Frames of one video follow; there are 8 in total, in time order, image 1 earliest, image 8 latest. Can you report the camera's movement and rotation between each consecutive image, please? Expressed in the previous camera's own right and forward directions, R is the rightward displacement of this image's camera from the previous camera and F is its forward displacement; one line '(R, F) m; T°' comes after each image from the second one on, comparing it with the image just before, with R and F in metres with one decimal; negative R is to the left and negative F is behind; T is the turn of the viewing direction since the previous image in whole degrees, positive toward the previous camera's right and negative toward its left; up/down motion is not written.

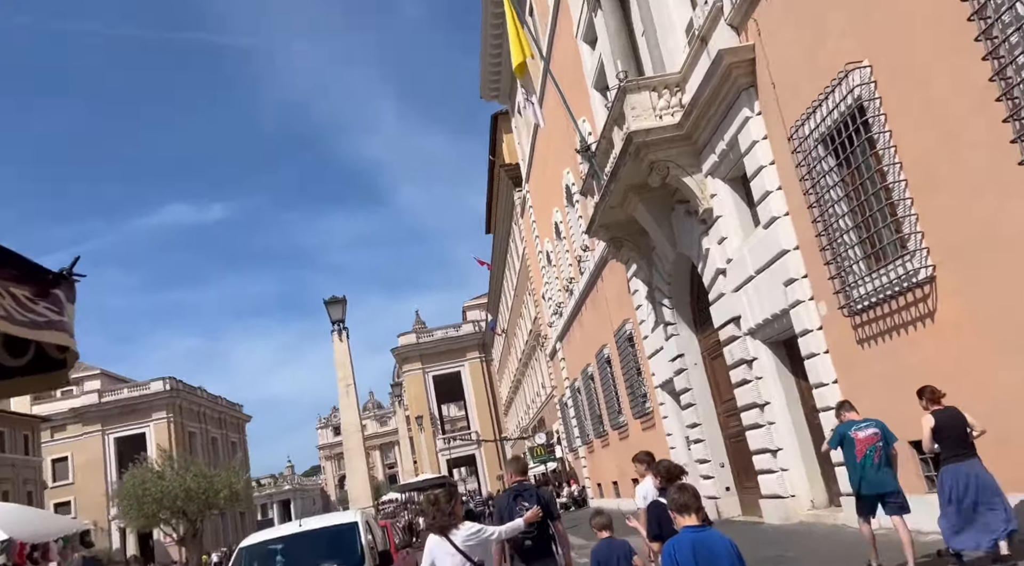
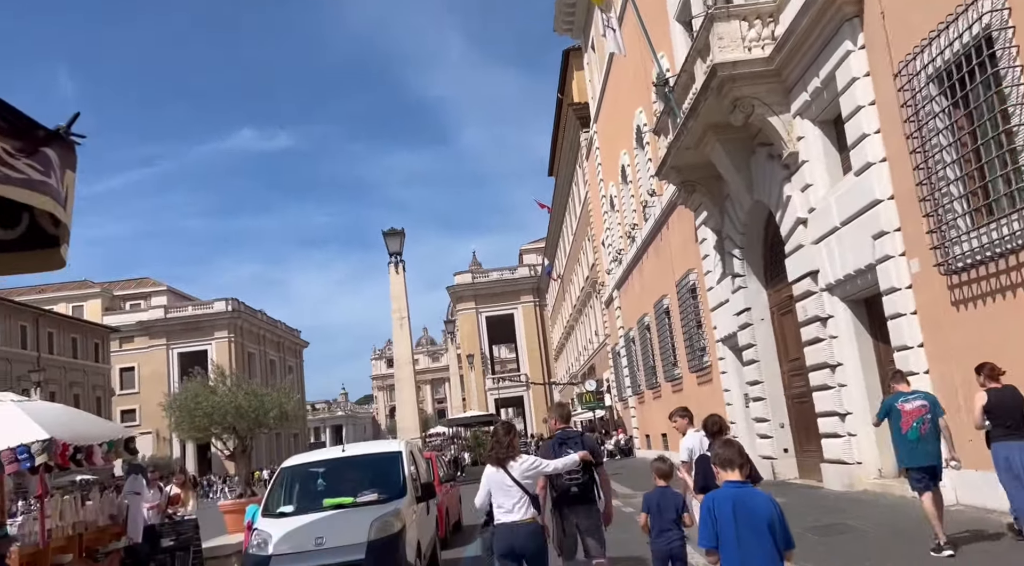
(-0.1, +0.6) m; -4°
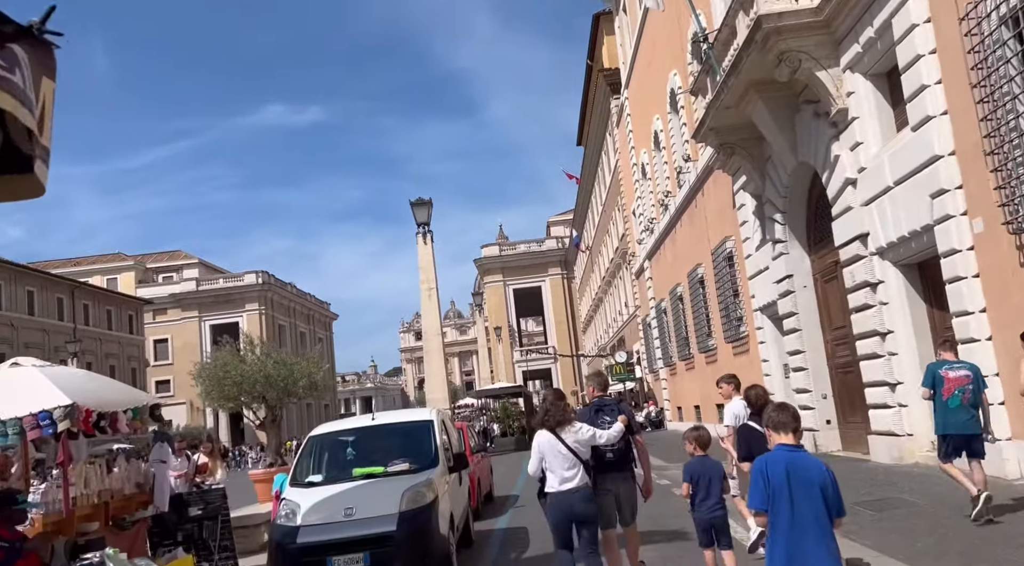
(-0.1, +0.4) m; -2°
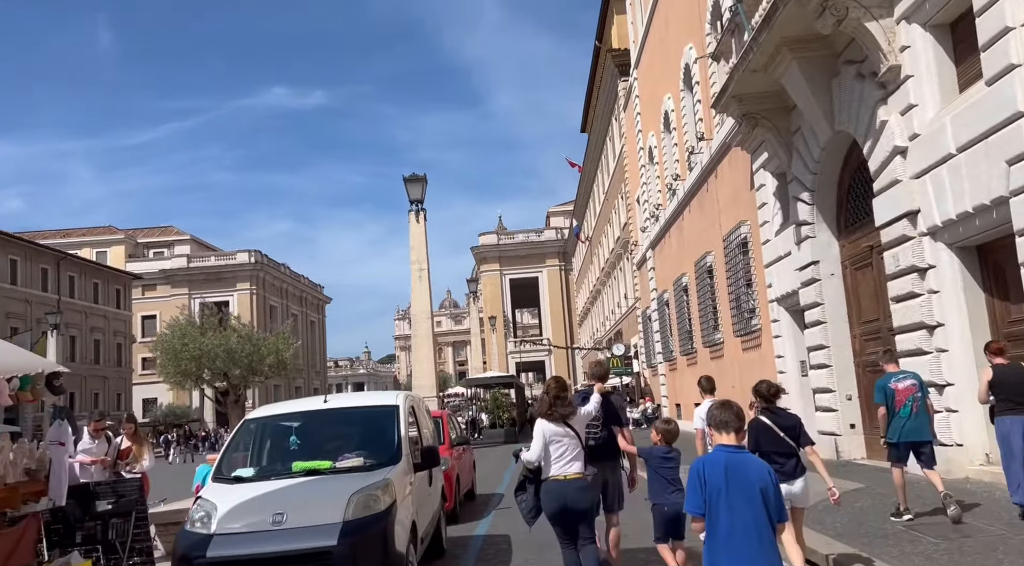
(+0.1, +1.6) m; 0°
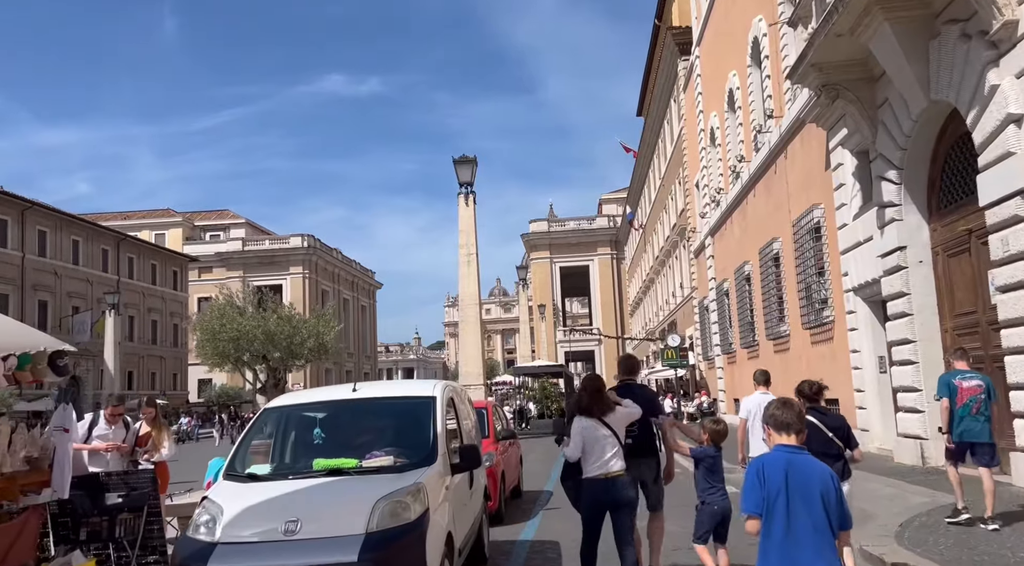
(0.0, +0.9) m; -3°
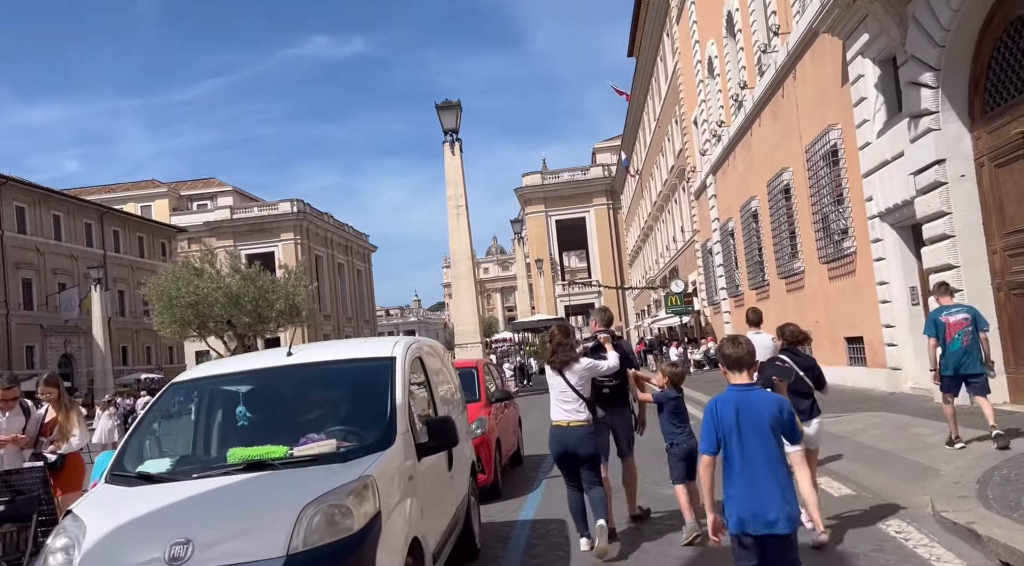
(+0.1, +1.5) m; 0°
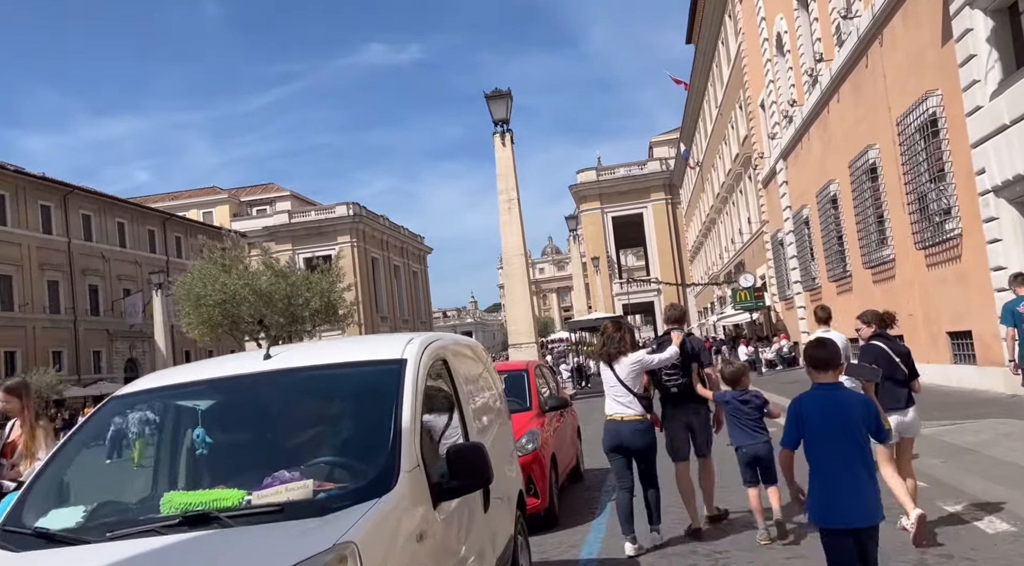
(0.0, +1.4) m; -4°
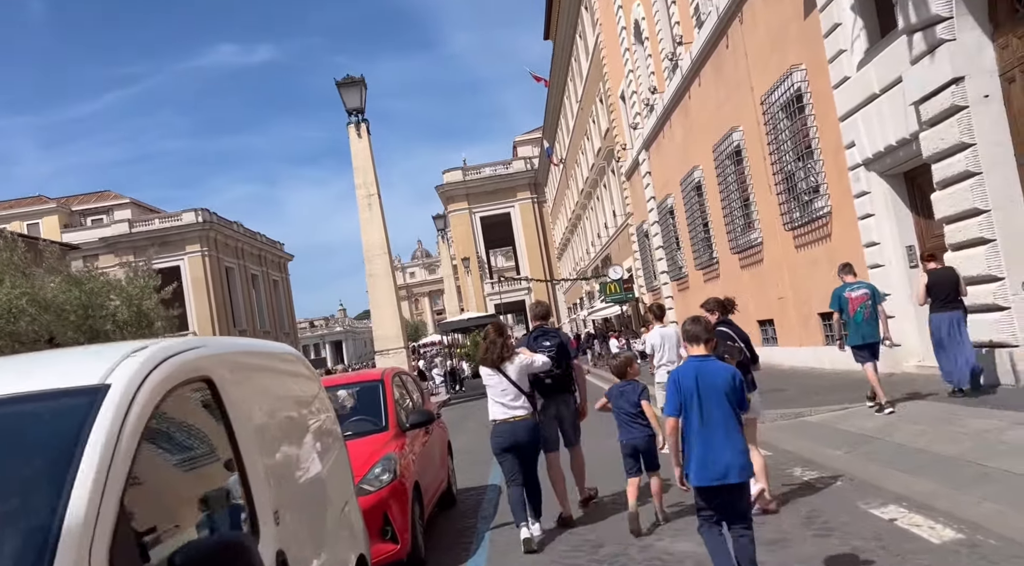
(+0.2, +1.2) m; +9°
